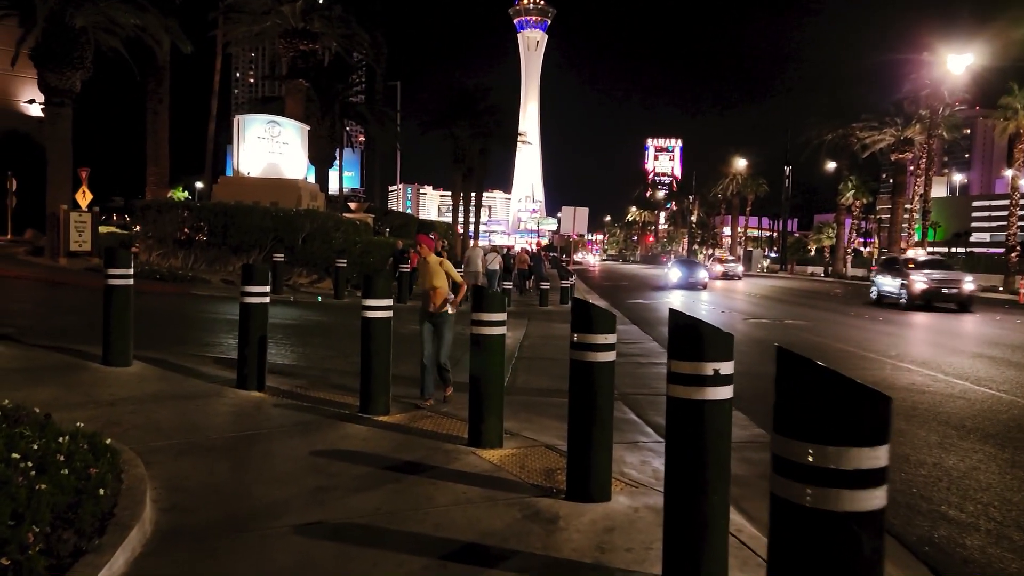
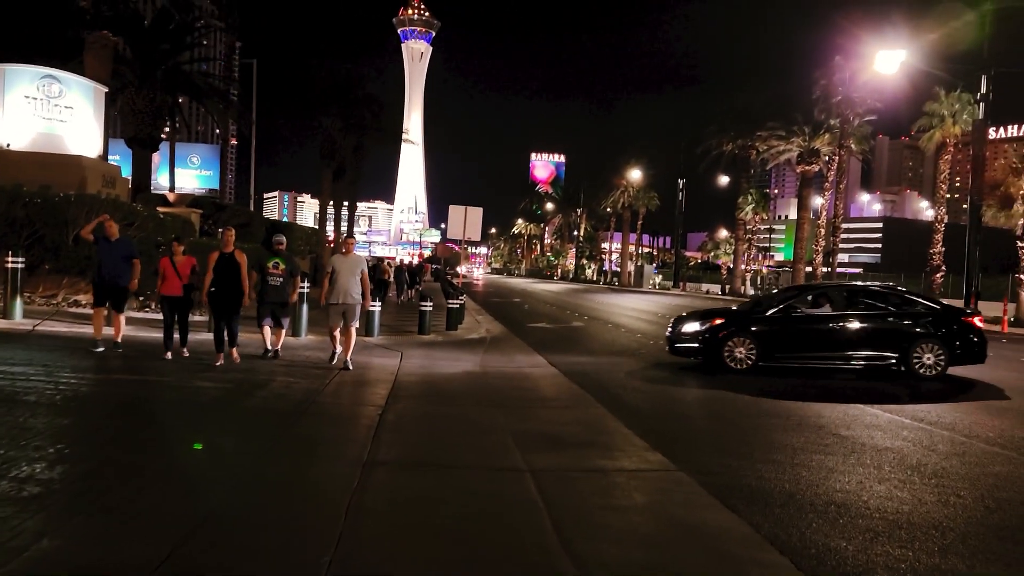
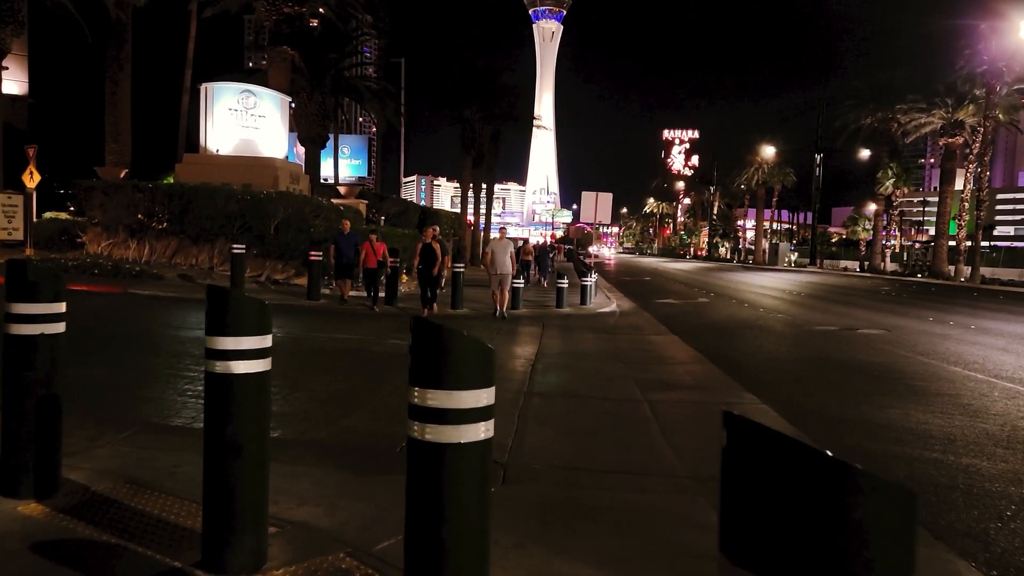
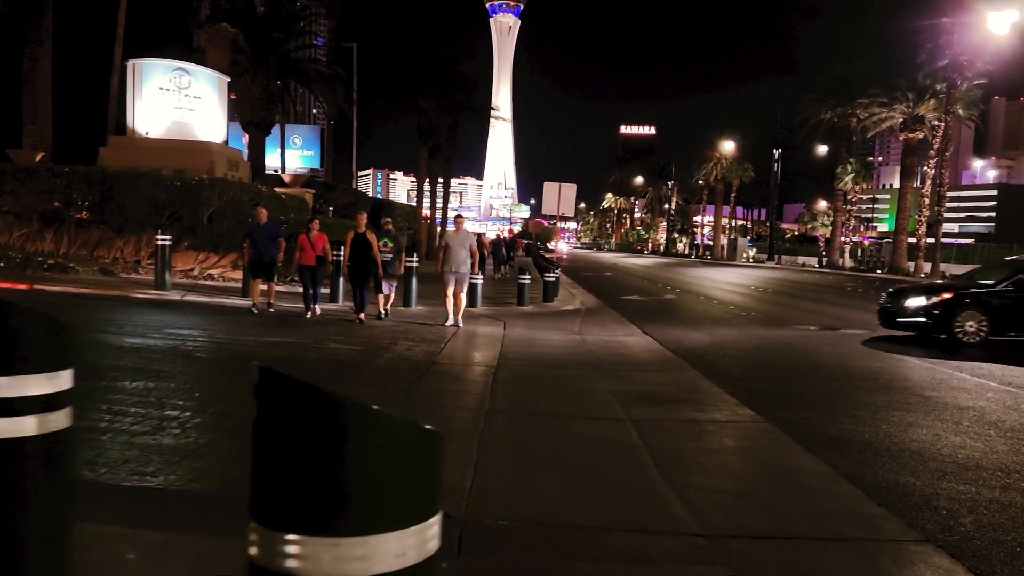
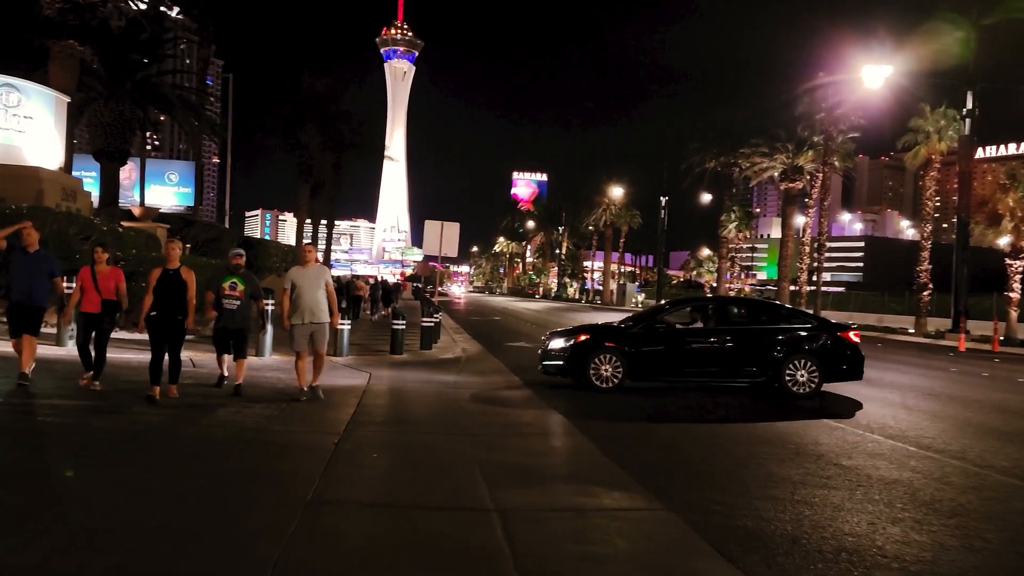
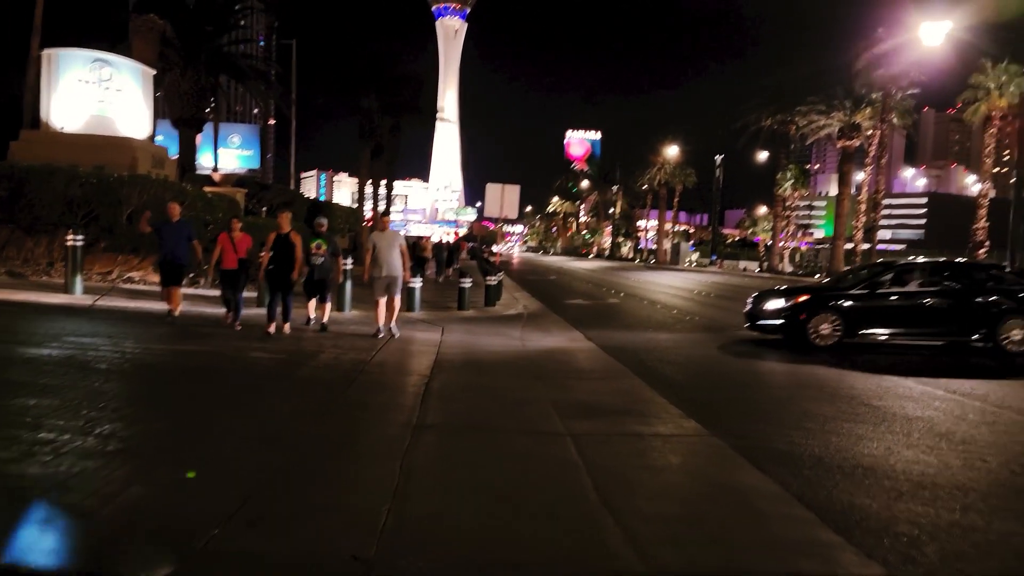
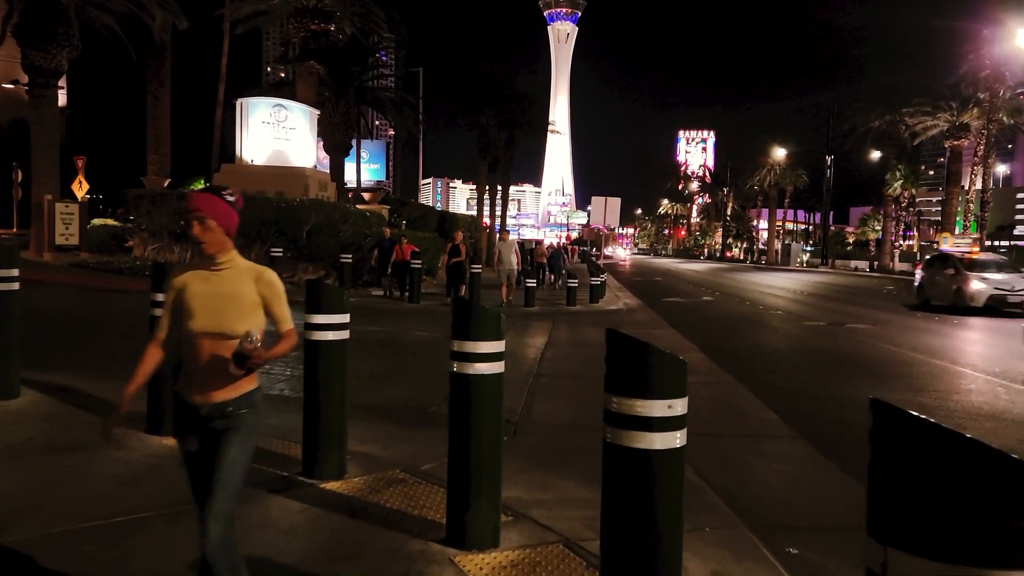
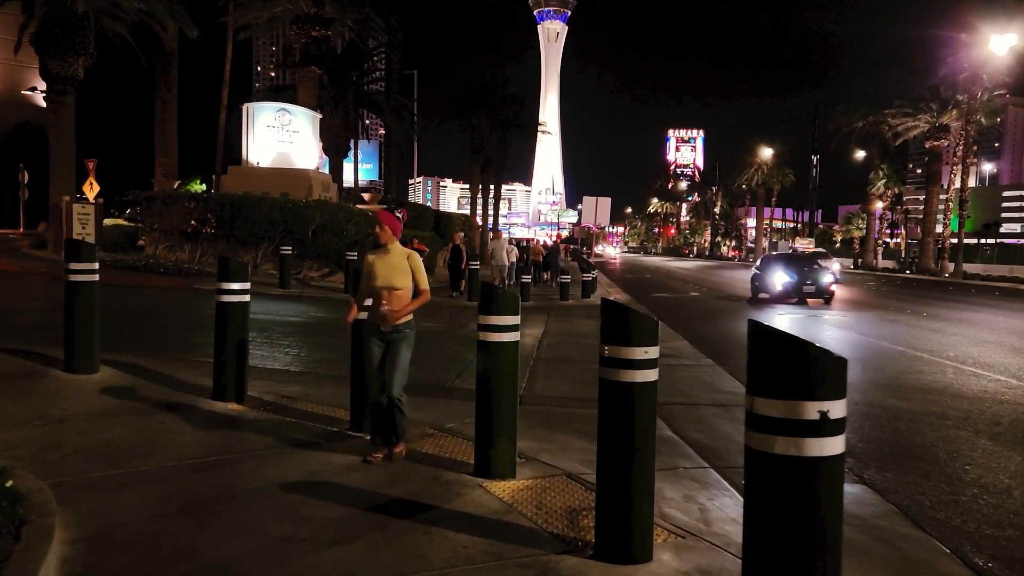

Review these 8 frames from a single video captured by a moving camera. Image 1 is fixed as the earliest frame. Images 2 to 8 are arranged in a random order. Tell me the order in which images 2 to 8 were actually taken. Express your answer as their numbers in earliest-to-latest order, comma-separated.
8, 7, 3, 4, 6, 2, 5
